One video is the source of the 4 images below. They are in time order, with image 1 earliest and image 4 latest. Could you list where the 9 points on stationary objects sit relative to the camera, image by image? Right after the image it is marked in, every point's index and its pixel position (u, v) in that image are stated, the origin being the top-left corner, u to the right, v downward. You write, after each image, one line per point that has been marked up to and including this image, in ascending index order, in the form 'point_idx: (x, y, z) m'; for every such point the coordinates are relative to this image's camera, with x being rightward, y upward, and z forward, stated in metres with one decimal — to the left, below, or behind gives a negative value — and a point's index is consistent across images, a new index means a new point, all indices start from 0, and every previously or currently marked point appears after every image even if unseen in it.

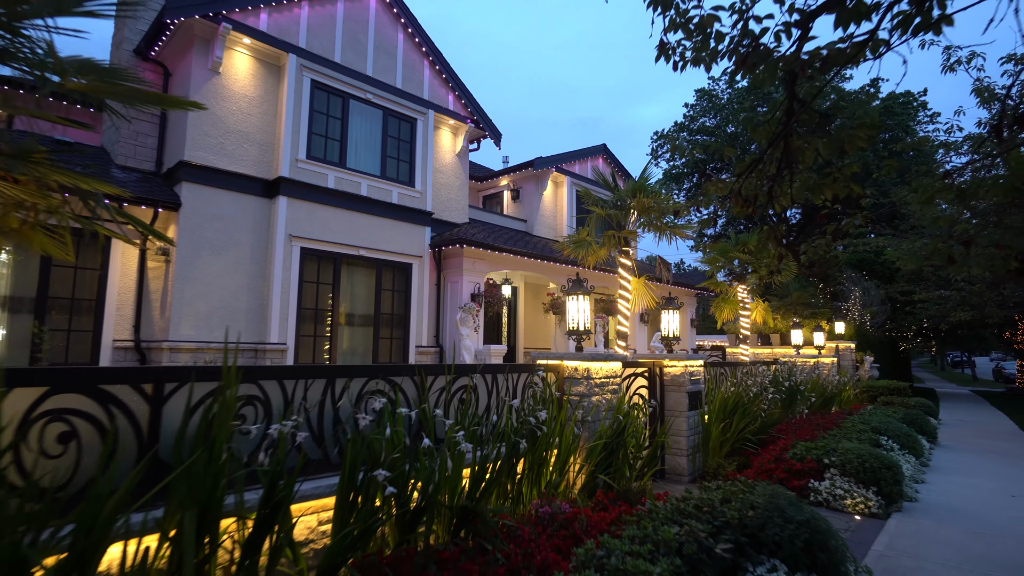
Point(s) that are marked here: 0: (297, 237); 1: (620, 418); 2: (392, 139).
0: (-3.2, +0.8, +10.0) m
1: (+0.8, -1.0, +5.0) m
2: (-2.1, +2.6, +11.7) m
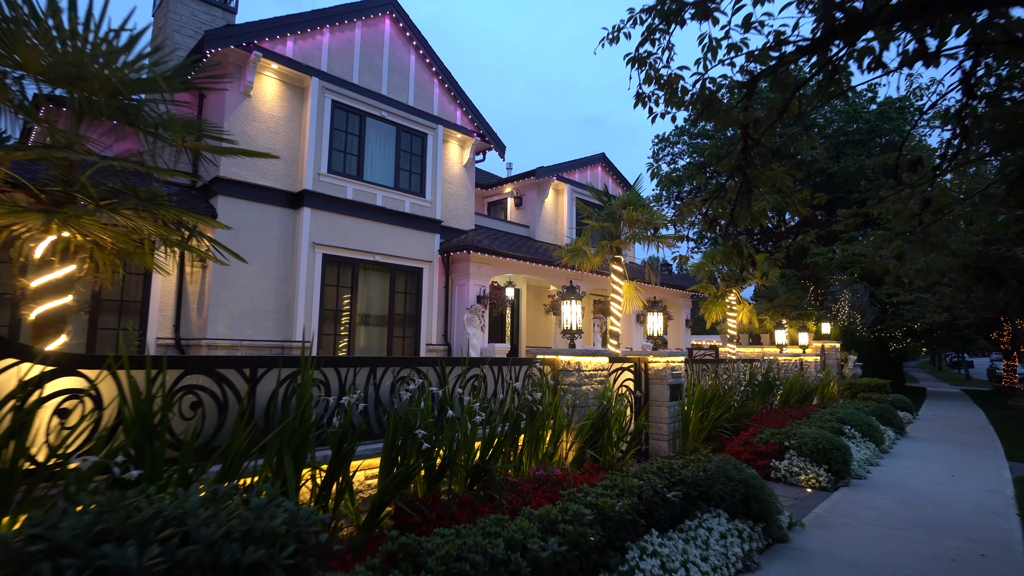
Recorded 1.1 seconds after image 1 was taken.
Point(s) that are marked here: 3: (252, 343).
0: (-3.2, +0.7, +11.0) m
1: (+0.8, -1.0, +6.0) m
2: (-2.0, +2.6, +12.7) m
3: (-3.9, -0.8, +10.1) m
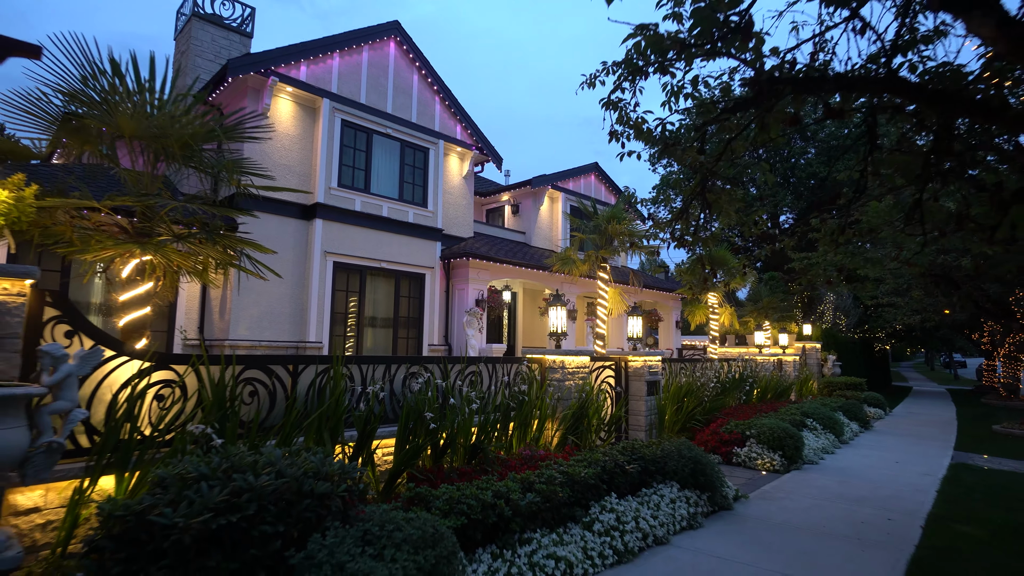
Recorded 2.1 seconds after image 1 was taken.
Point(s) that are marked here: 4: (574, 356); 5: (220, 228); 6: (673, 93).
0: (-3.2, +0.6, +12.0) m
1: (+0.8, -1.1, +7.0) m
2: (-2.1, +2.5, +13.6) m
3: (-4.0, -0.9, +11.1) m
4: (+0.7, -0.8, +7.4) m
5: (-2.0, +0.4, +4.7) m
6: (+1.4, +1.7, +6.0) m
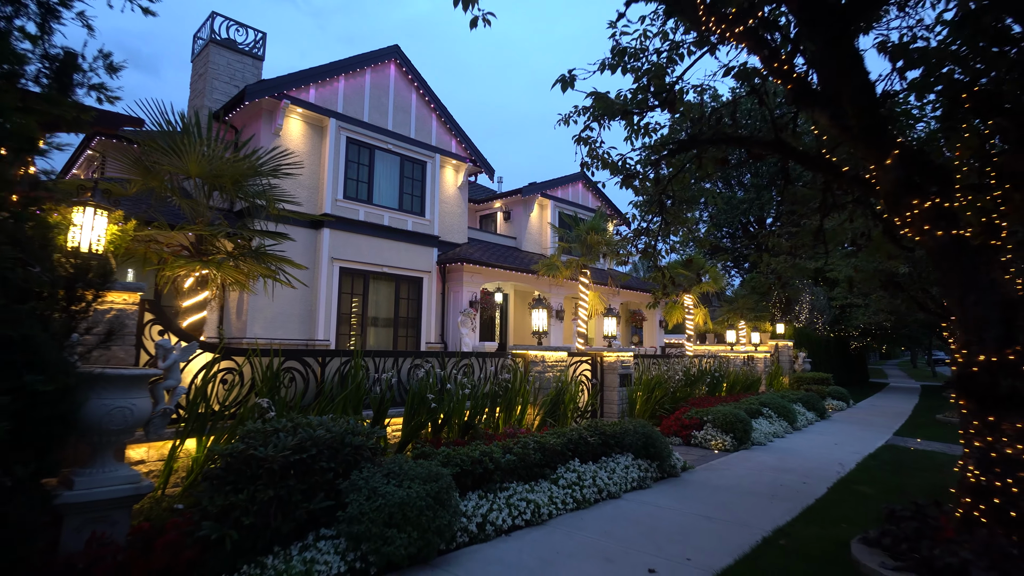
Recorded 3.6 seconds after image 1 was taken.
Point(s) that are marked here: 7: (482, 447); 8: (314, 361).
0: (-3.4, +0.6, +13.1) m
1: (+0.6, -1.2, +8.2) m
2: (-2.3, +2.4, +14.8) m
3: (-4.2, -1.0, +12.2) m
4: (+0.5, -0.8, +8.6) m
5: (-2.2, +0.4, +5.8) m
6: (+1.3, +1.7, +7.2) m
7: (-0.2, -1.2, +5.2) m
8: (-1.7, -0.6, +5.8) m
